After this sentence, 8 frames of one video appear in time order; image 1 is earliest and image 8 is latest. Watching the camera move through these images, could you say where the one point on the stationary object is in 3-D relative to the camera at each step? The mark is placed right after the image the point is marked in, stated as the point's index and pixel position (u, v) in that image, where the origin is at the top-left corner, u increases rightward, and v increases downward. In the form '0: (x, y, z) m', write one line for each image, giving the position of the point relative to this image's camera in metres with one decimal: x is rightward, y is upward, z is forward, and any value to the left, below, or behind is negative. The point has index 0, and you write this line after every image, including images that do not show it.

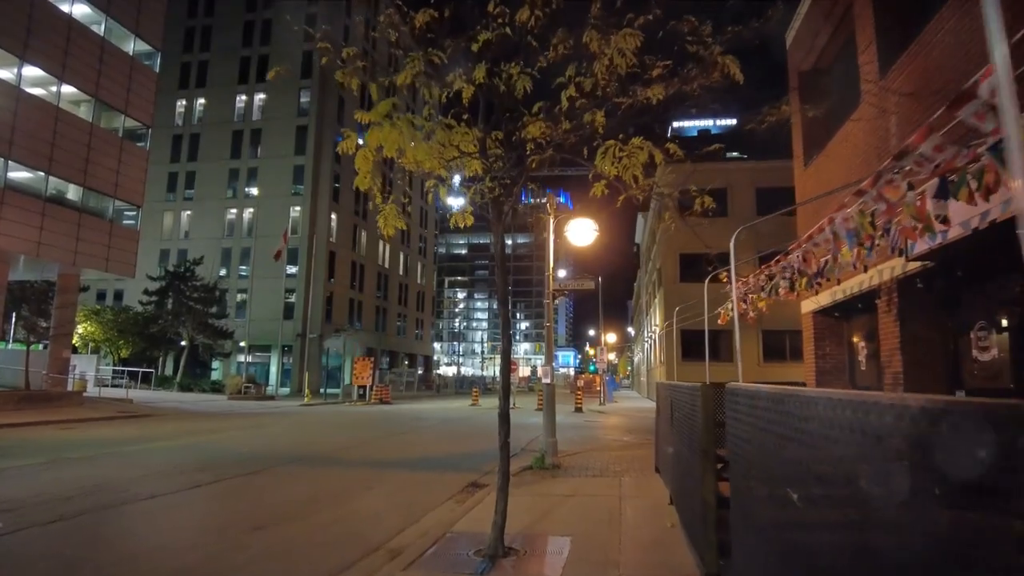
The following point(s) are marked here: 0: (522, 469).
0: (+0.2, -2.9, +10.5) m
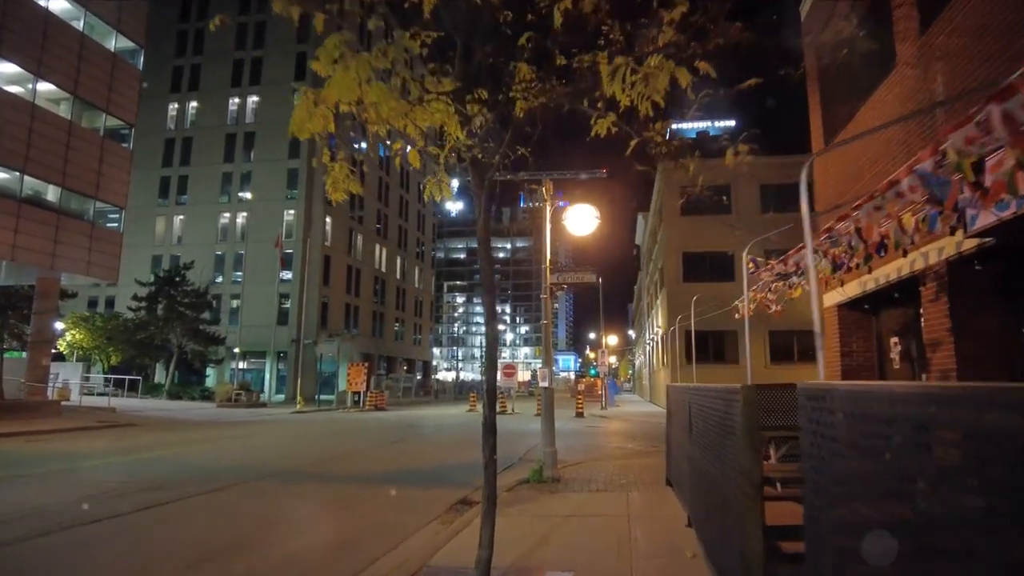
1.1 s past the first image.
0: (+0.1, -2.8, +9.4) m
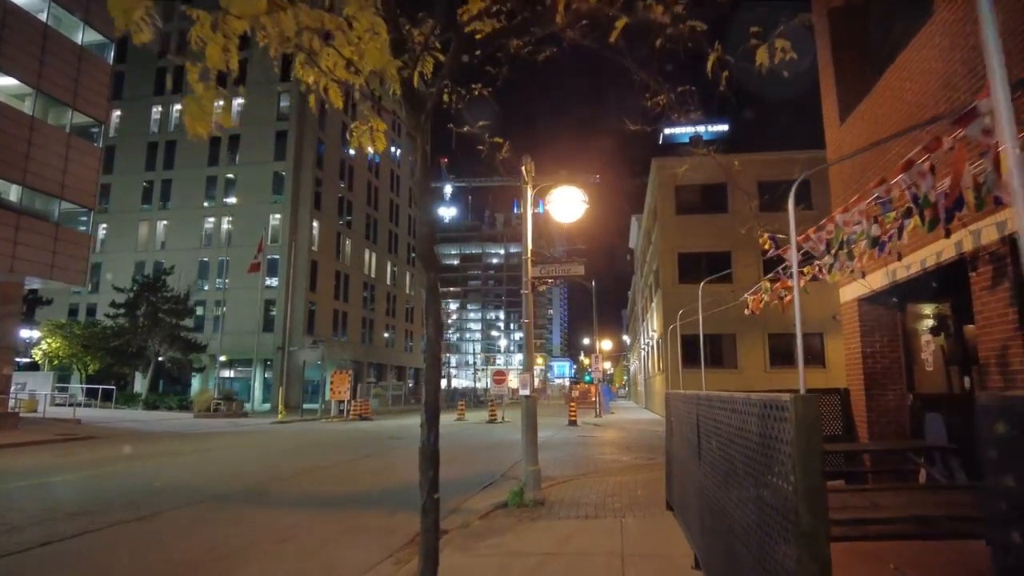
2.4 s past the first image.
0: (-0.2, -2.7, +8.2) m
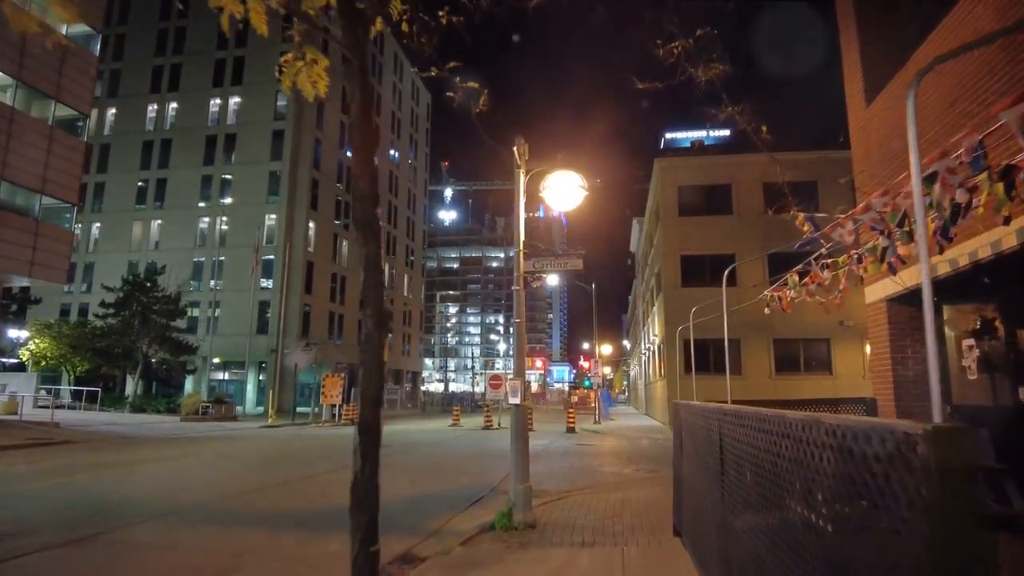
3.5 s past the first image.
0: (-0.4, -2.7, +7.3) m
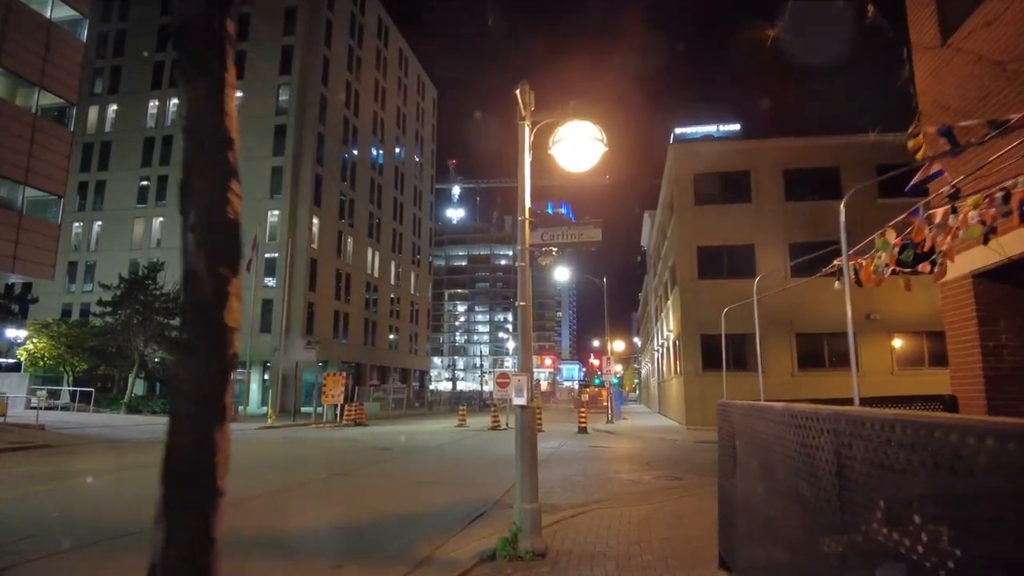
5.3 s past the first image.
0: (-0.3, -2.4, +5.9) m
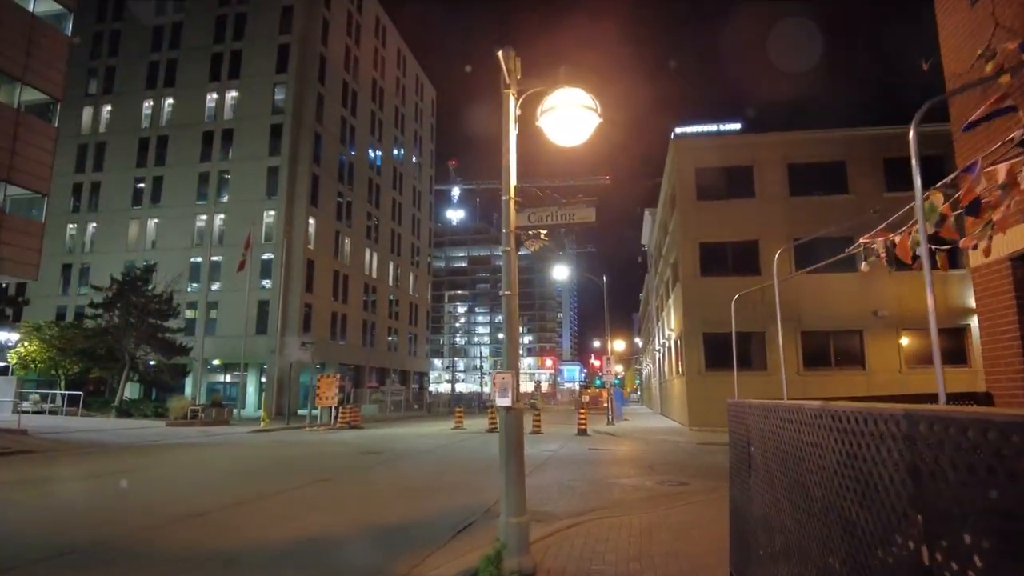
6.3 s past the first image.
0: (-0.4, -2.3, +5.3) m
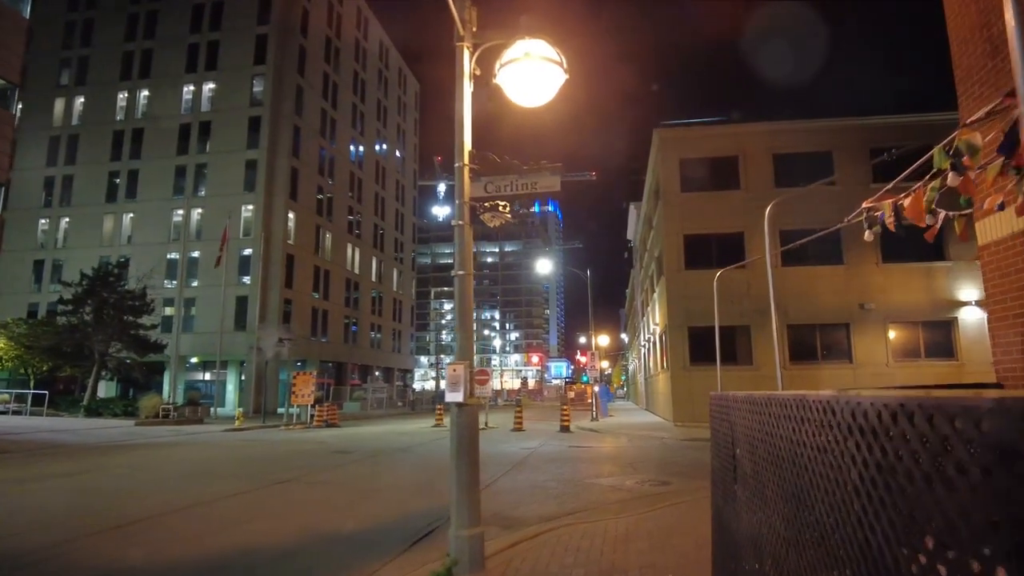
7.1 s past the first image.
0: (-0.8, -2.2, +4.6) m
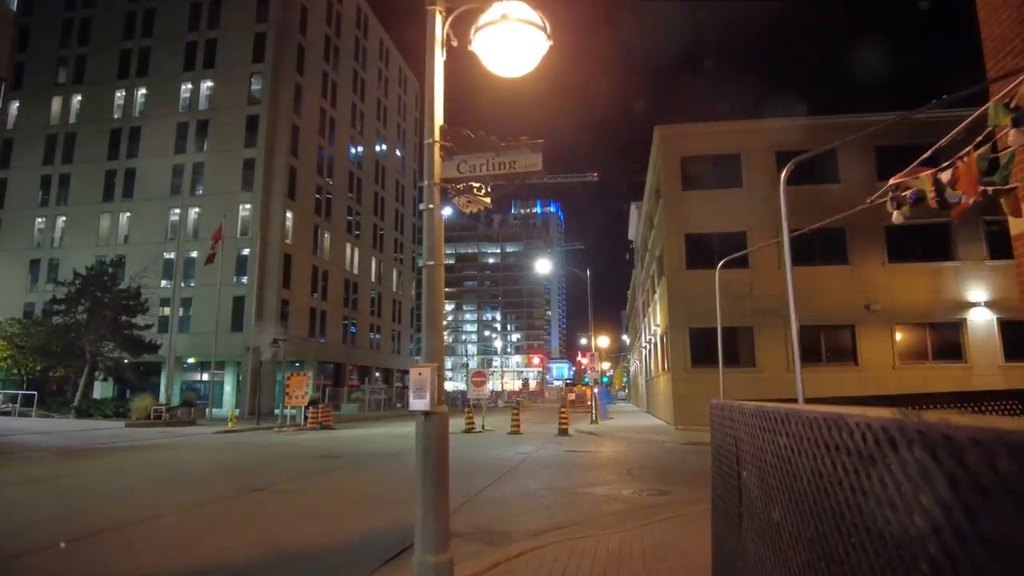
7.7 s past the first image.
0: (-0.9, -2.1, +4.0) m
